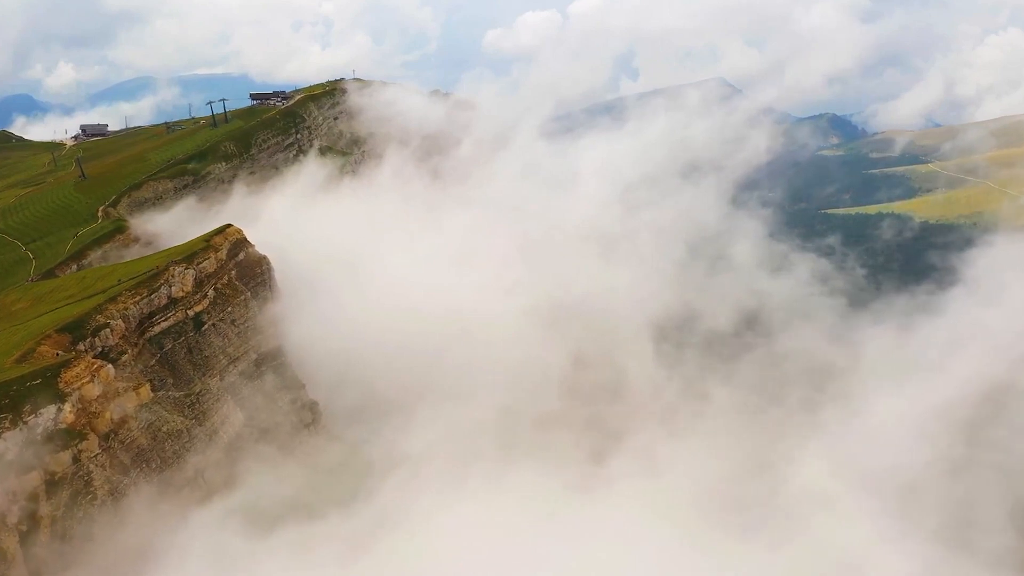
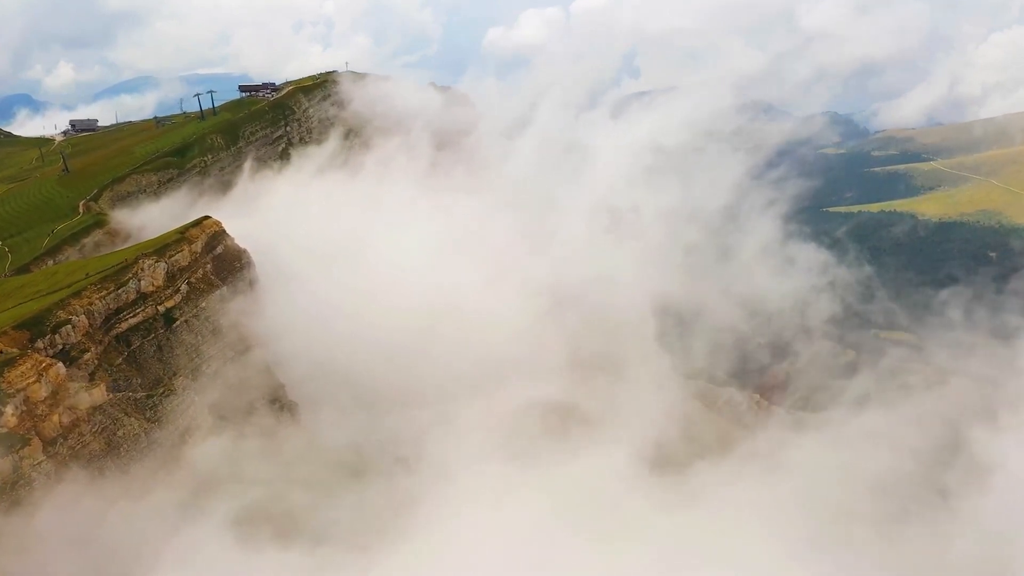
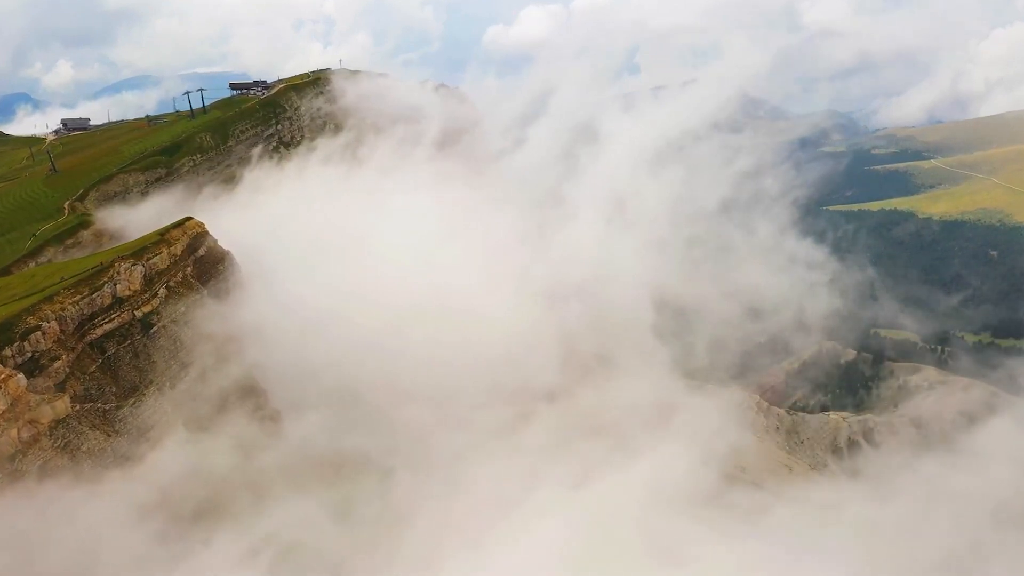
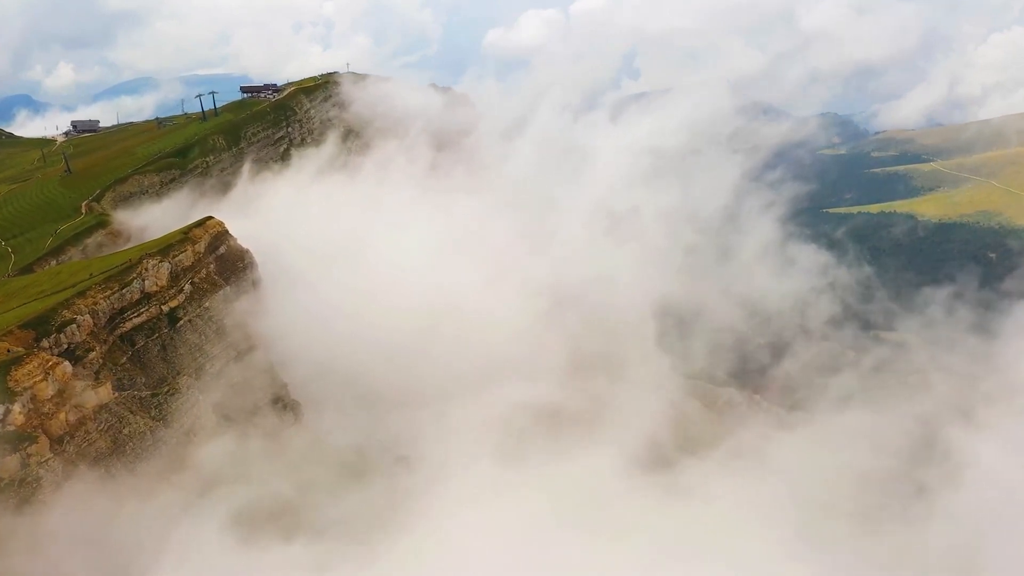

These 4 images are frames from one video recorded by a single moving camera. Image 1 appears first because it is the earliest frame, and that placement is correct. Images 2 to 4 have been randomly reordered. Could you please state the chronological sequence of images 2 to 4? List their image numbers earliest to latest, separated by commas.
4, 2, 3
